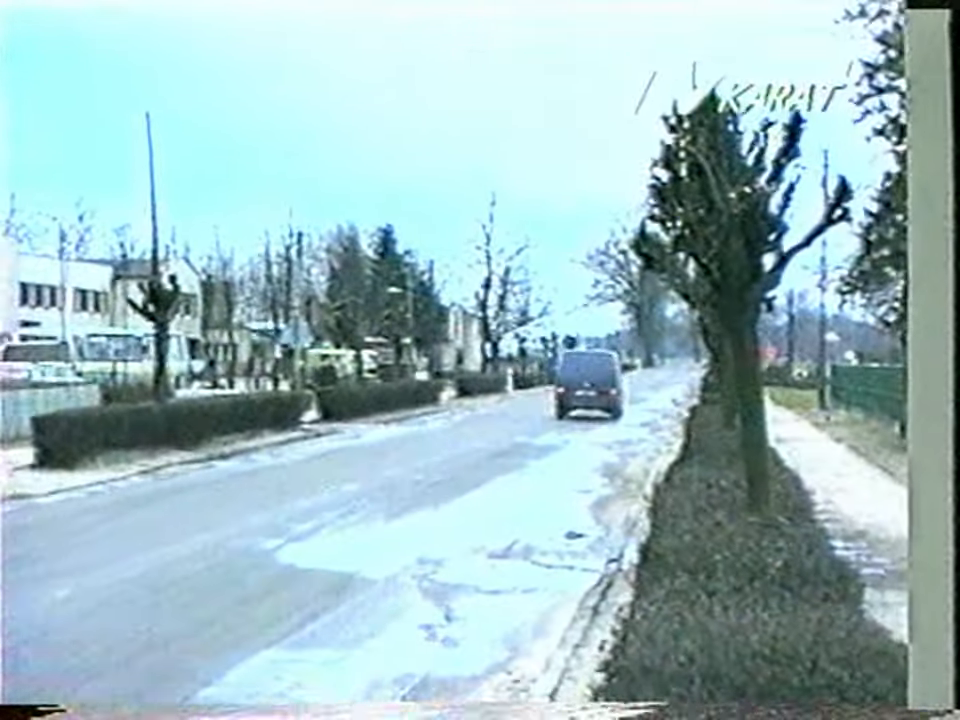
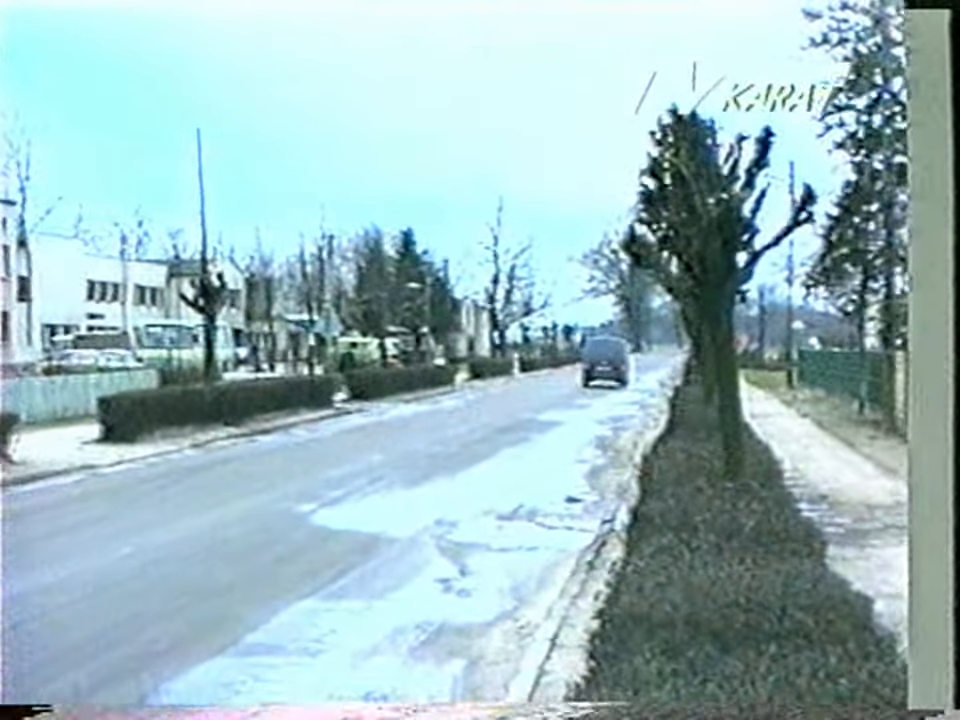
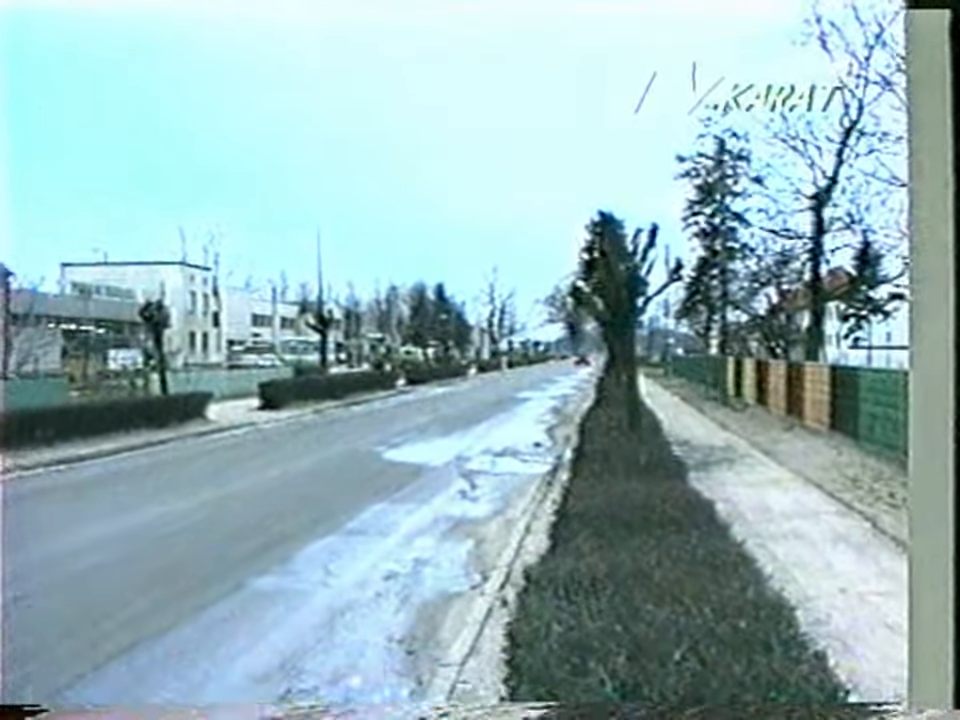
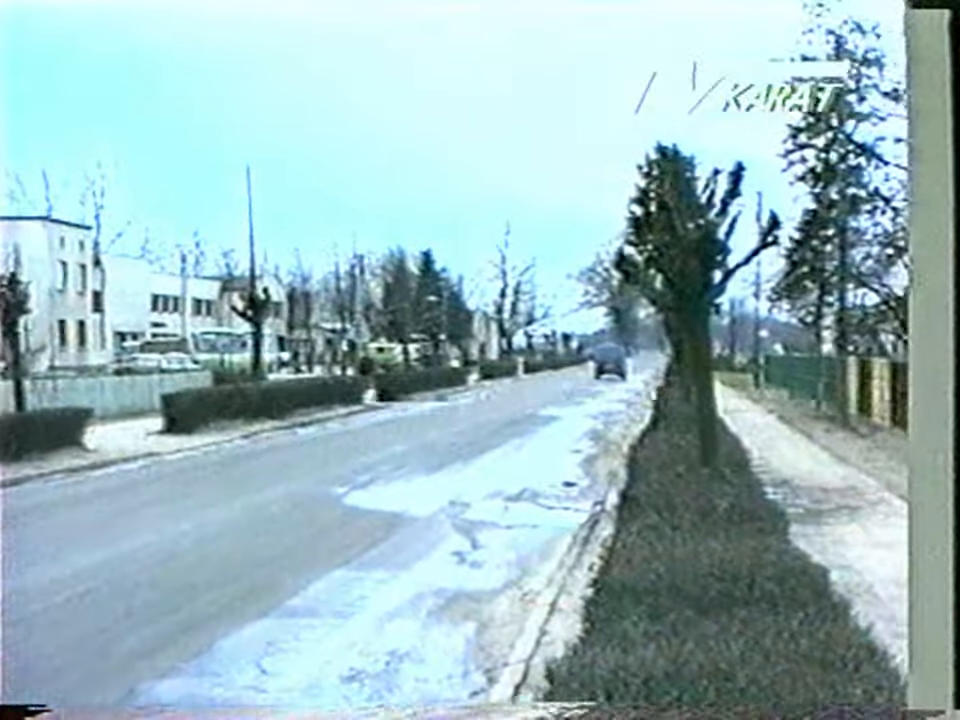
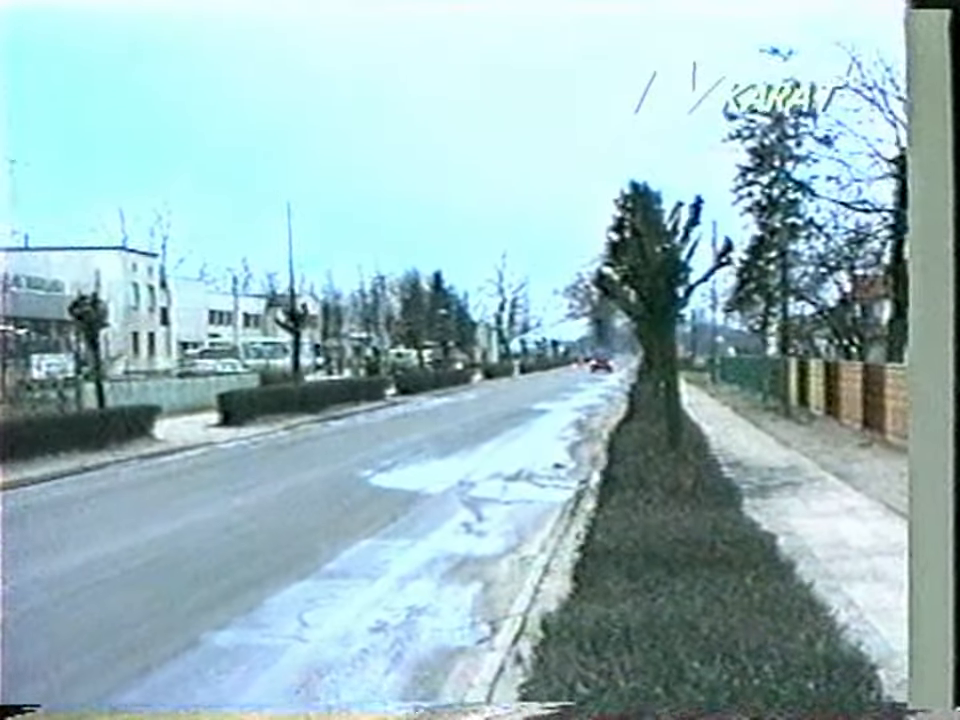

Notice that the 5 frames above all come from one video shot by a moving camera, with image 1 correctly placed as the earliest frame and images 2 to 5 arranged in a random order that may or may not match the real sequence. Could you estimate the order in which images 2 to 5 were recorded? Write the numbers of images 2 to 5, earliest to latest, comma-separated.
2, 4, 5, 3
